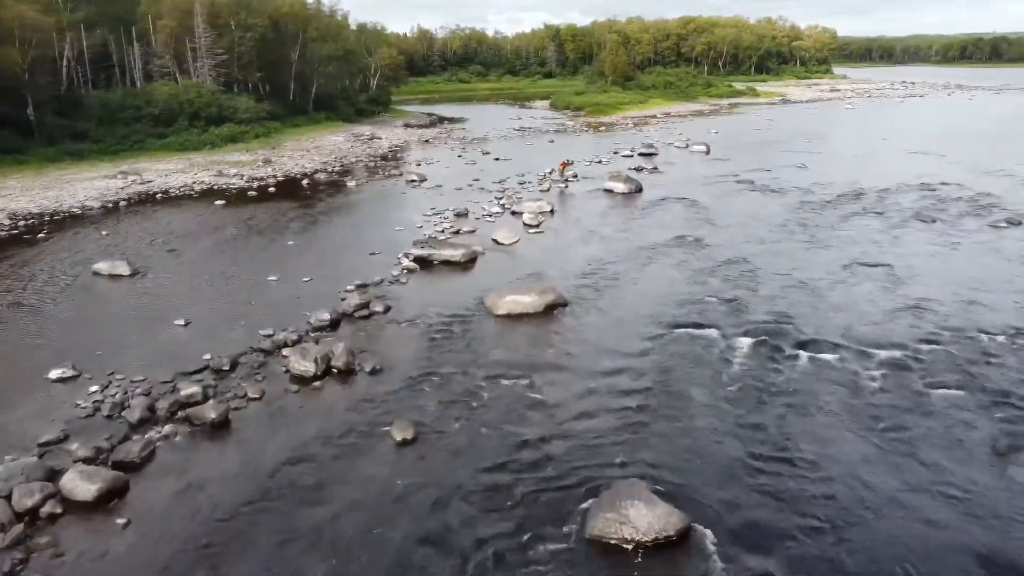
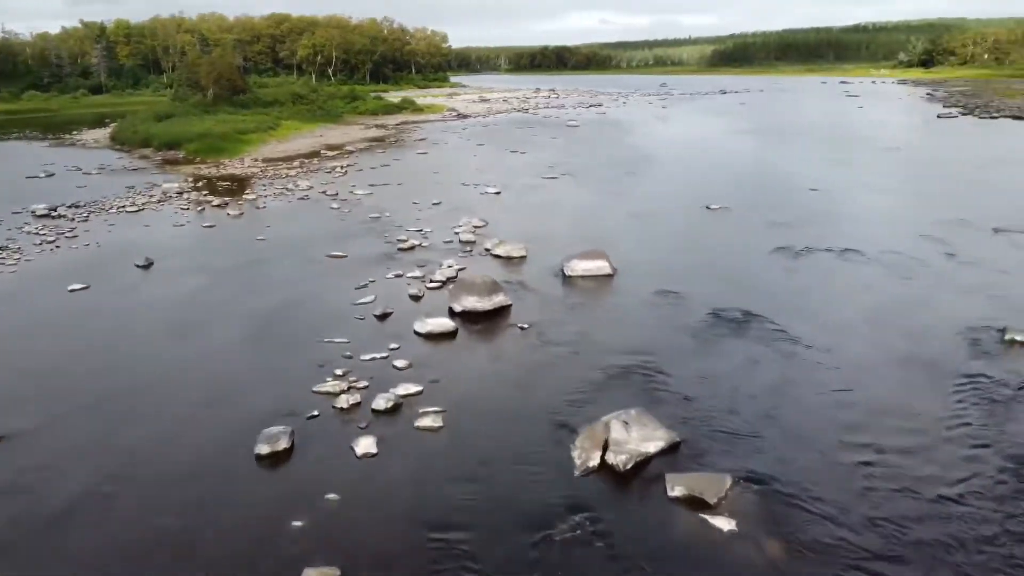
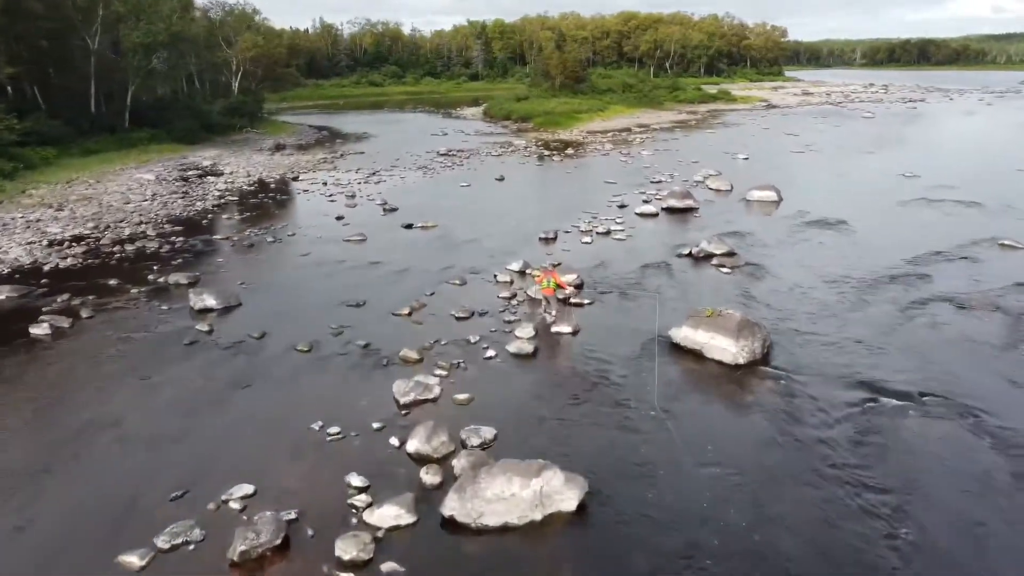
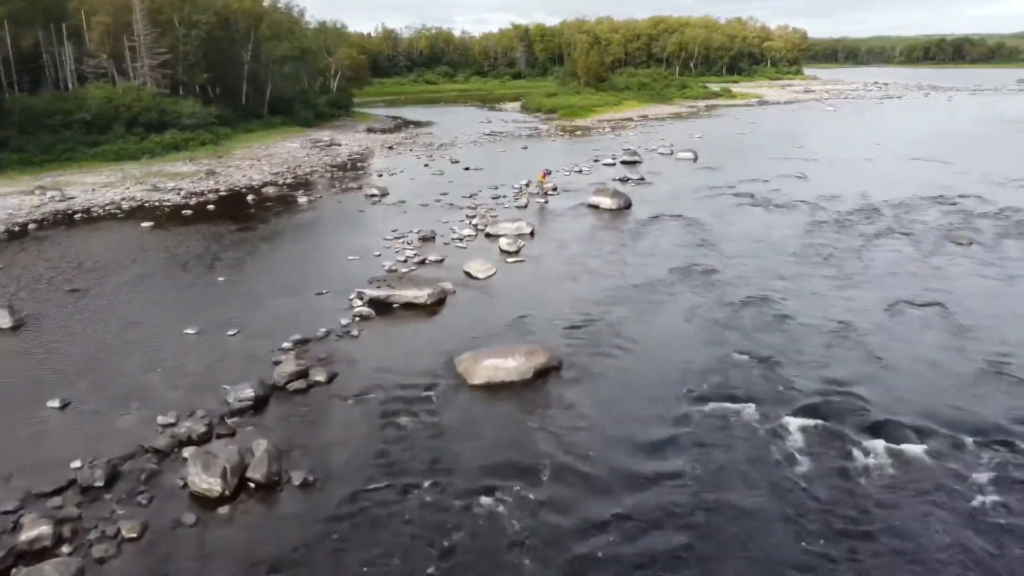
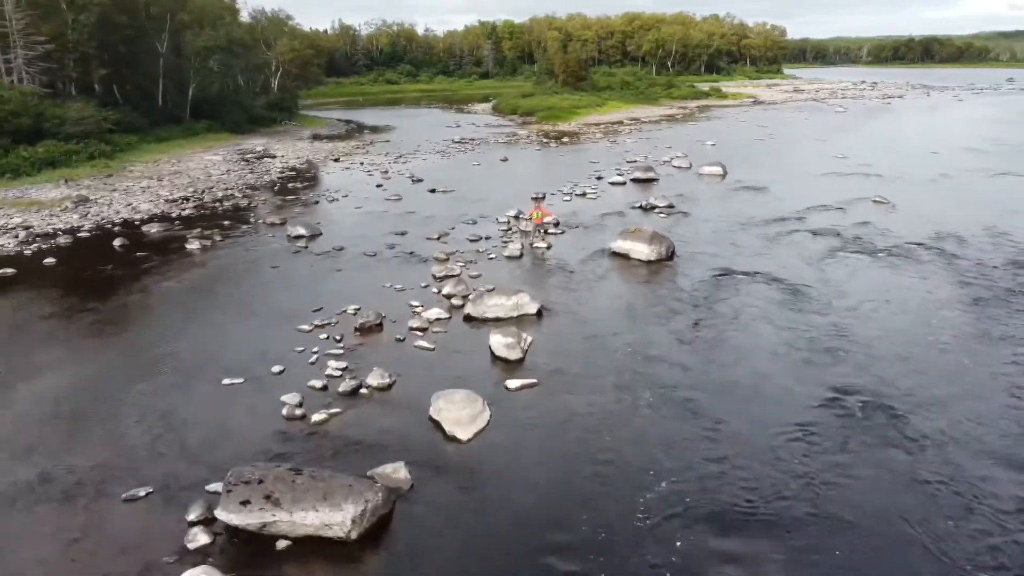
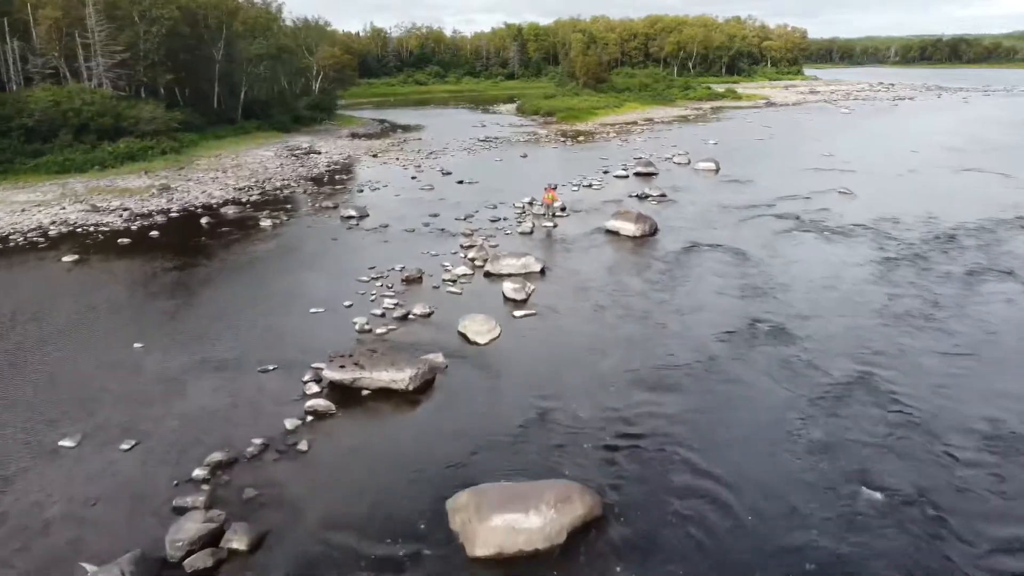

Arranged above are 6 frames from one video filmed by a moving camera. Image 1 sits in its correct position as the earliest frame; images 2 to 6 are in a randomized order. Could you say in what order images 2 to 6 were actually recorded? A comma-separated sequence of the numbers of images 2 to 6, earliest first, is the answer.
4, 6, 5, 3, 2
